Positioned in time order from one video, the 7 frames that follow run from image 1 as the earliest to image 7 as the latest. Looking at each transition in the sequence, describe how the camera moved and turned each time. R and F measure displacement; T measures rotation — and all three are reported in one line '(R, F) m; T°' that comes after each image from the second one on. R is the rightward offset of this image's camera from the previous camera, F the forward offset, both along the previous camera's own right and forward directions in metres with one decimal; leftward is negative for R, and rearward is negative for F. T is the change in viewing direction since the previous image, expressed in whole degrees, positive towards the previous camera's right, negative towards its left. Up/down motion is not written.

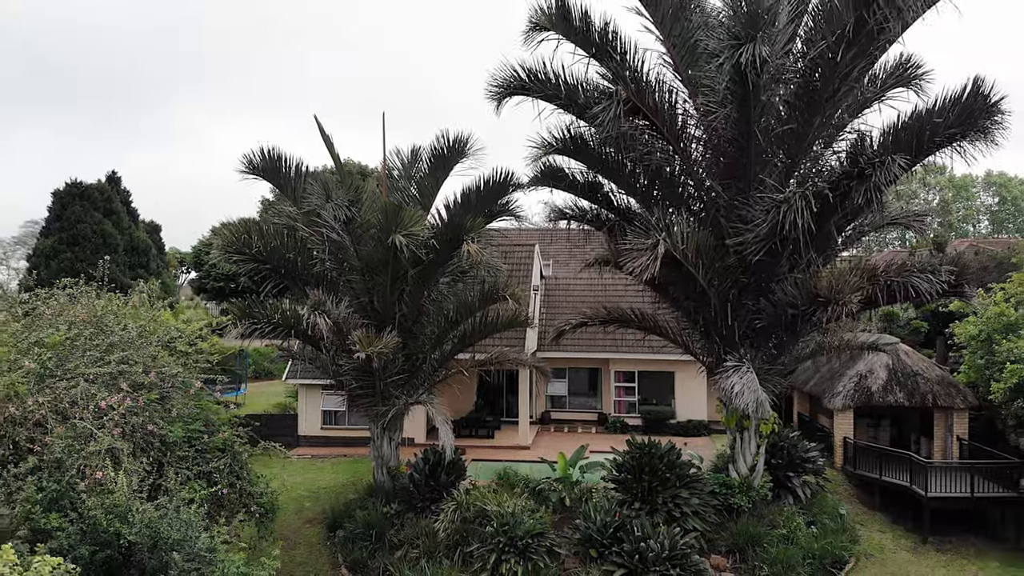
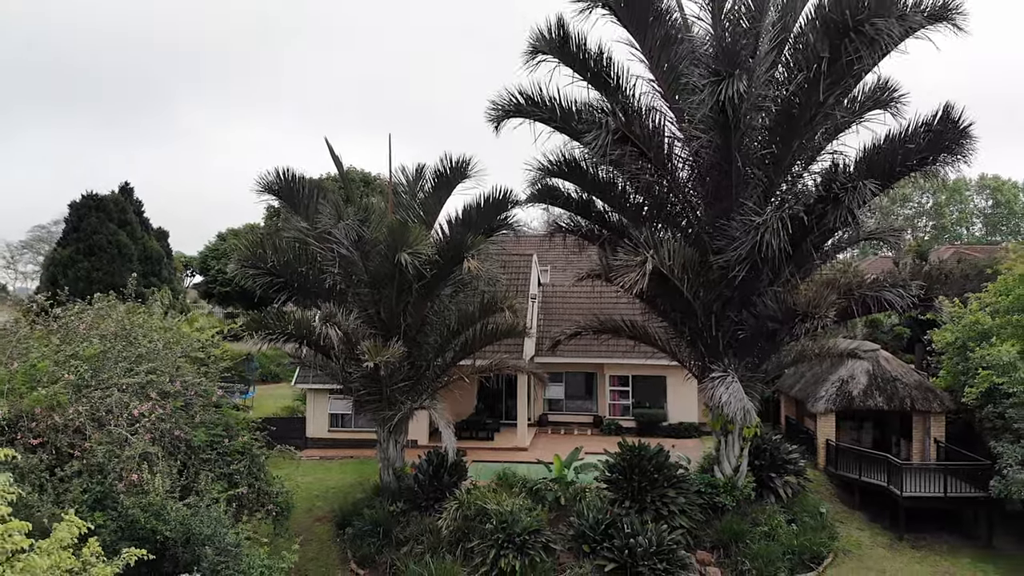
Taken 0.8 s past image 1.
(0.0, -0.5) m; 0°
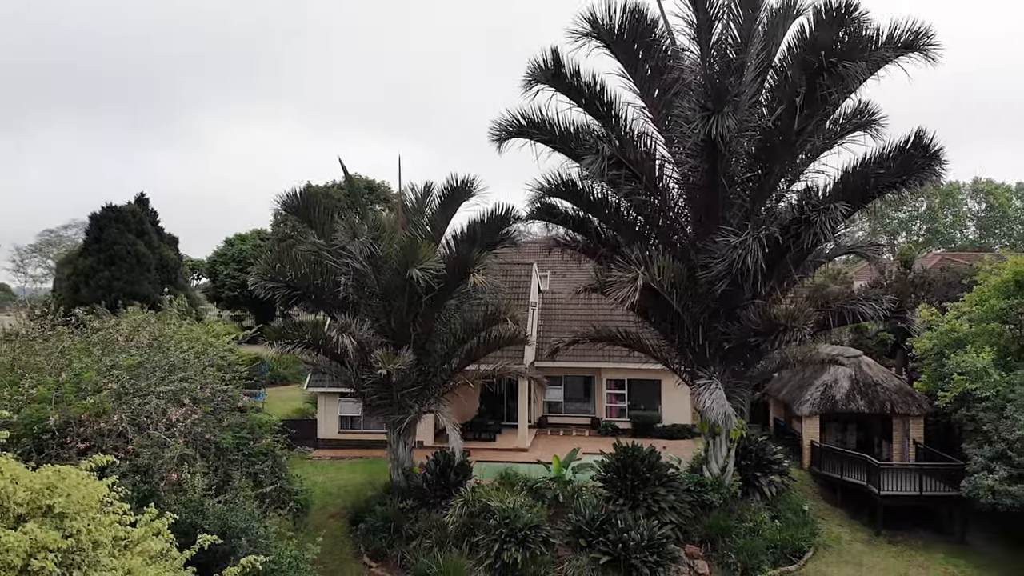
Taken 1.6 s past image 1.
(0.0, -0.6) m; 0°
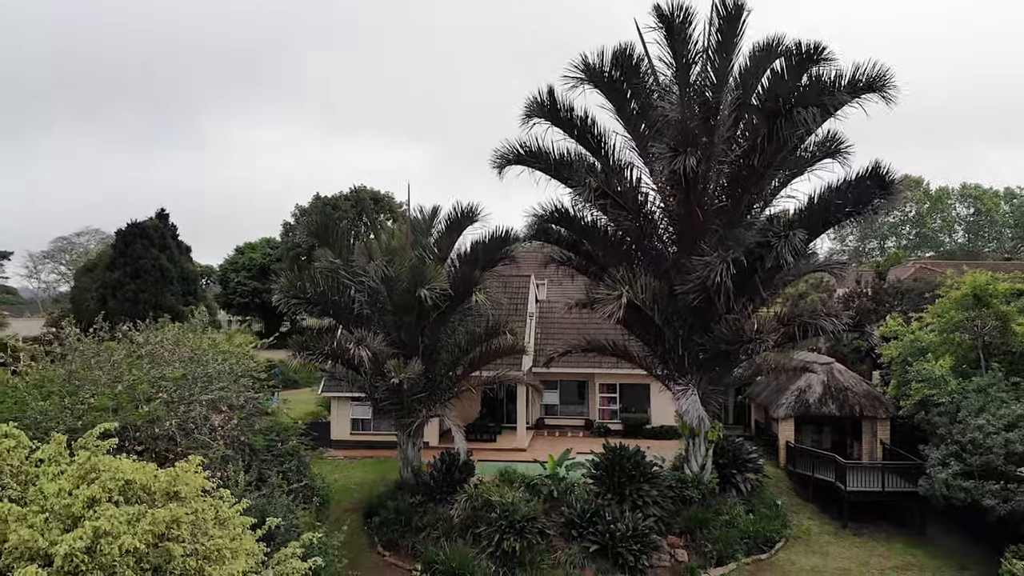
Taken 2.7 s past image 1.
(0.0, -1.0) m; 0°
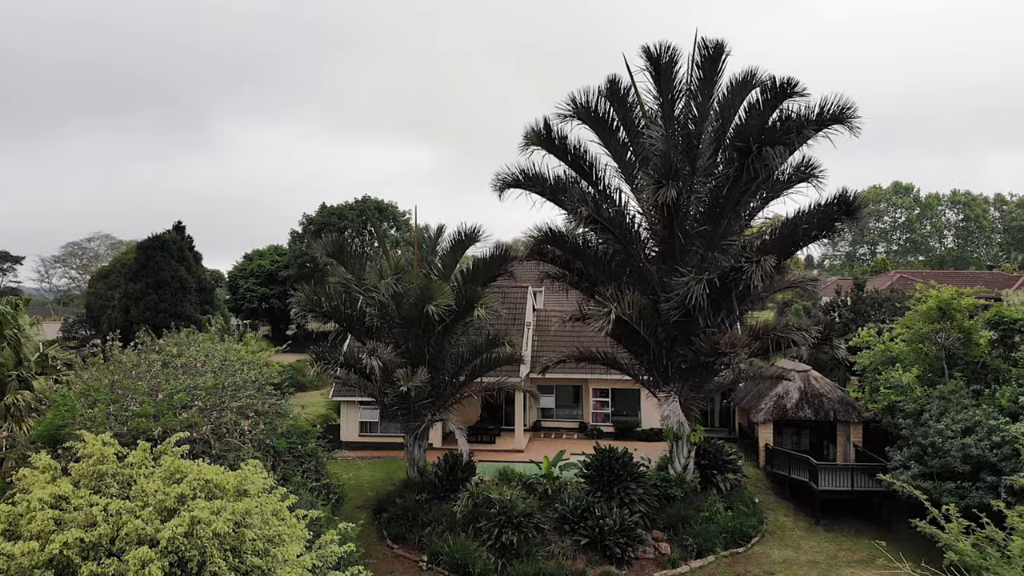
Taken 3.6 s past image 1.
(0.0, -0.9) m; 0°
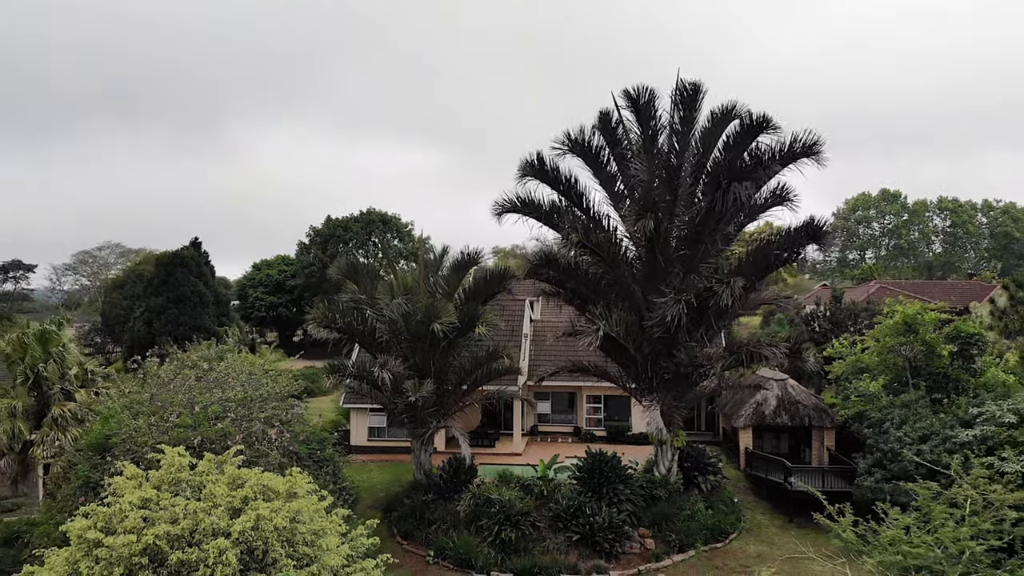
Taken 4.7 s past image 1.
(0.0, -1.1) m; 0°
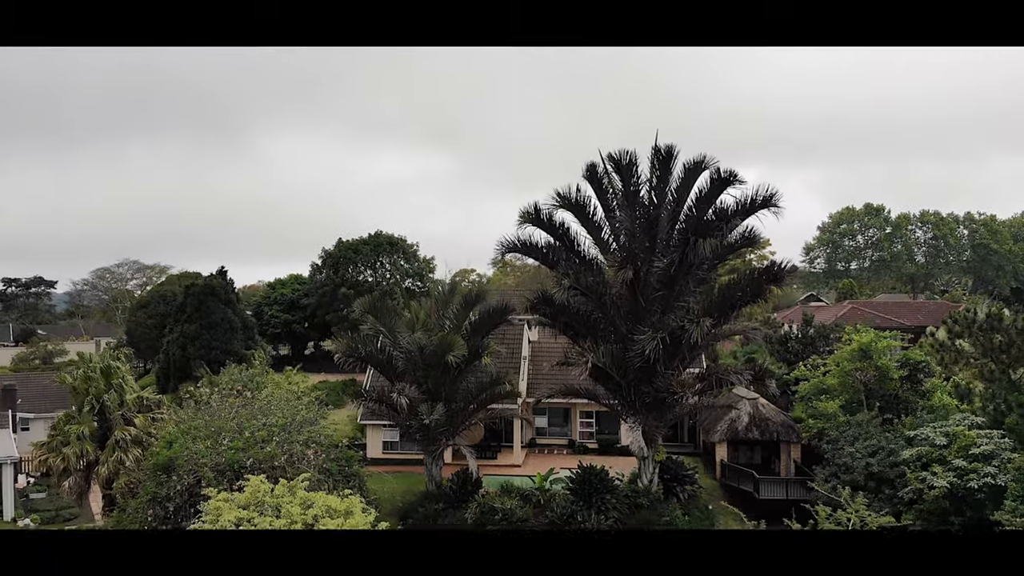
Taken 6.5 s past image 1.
(-0.1, -1.7) m; 0°
